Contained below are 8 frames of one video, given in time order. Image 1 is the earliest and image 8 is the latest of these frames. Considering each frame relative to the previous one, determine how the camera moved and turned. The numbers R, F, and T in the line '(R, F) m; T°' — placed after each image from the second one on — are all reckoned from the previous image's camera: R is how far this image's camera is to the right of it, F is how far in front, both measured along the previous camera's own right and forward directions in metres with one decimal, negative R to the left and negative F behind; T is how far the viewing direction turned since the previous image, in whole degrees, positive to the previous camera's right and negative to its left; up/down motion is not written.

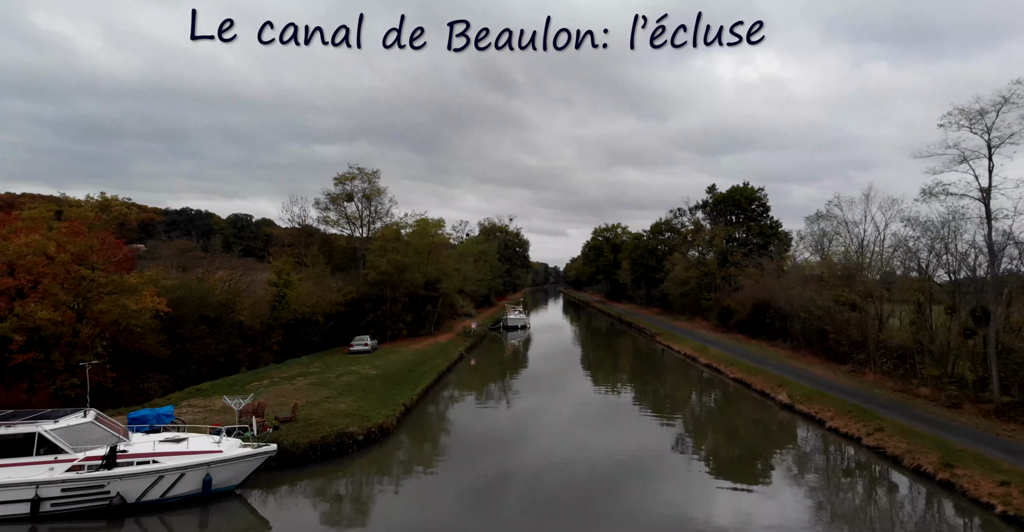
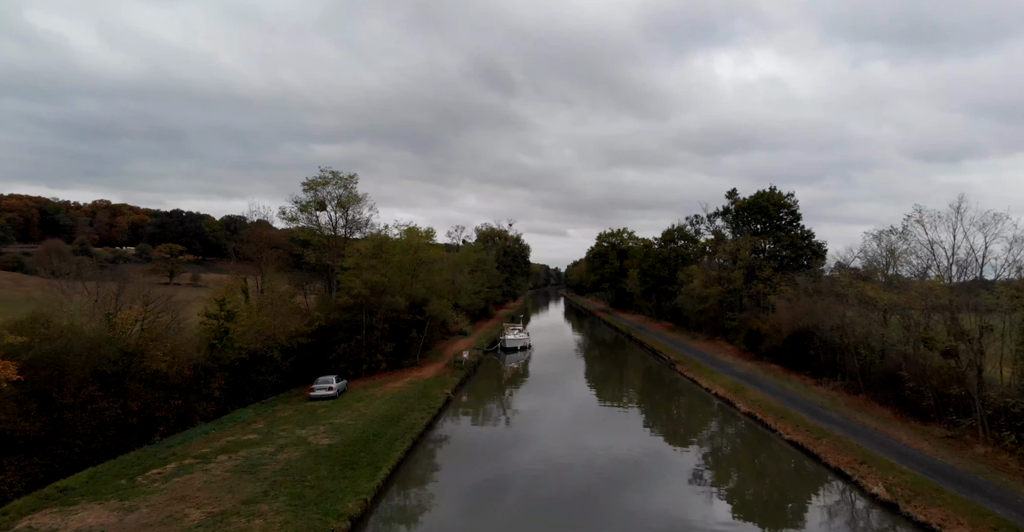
(+0.1, +5.3) m; 0°
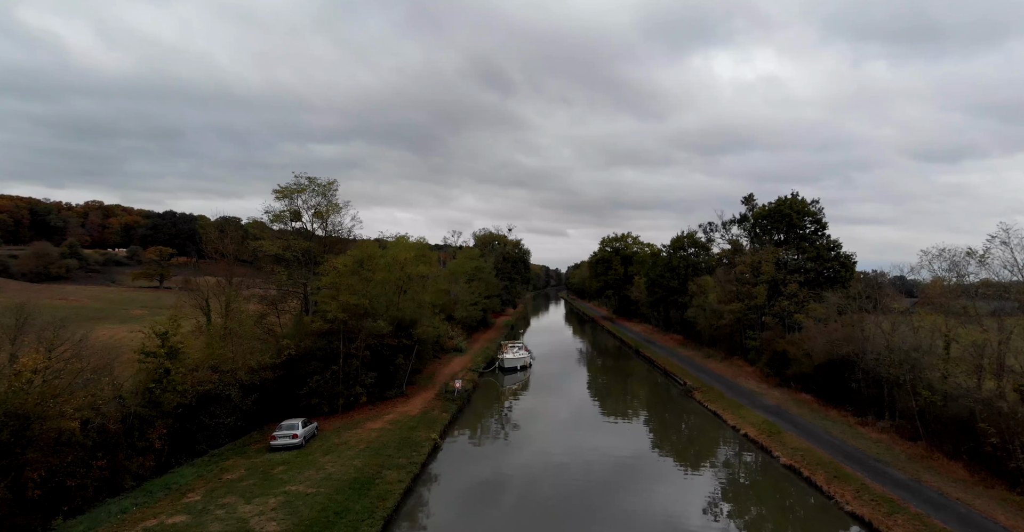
(+0.1, +3.7) m; 0°
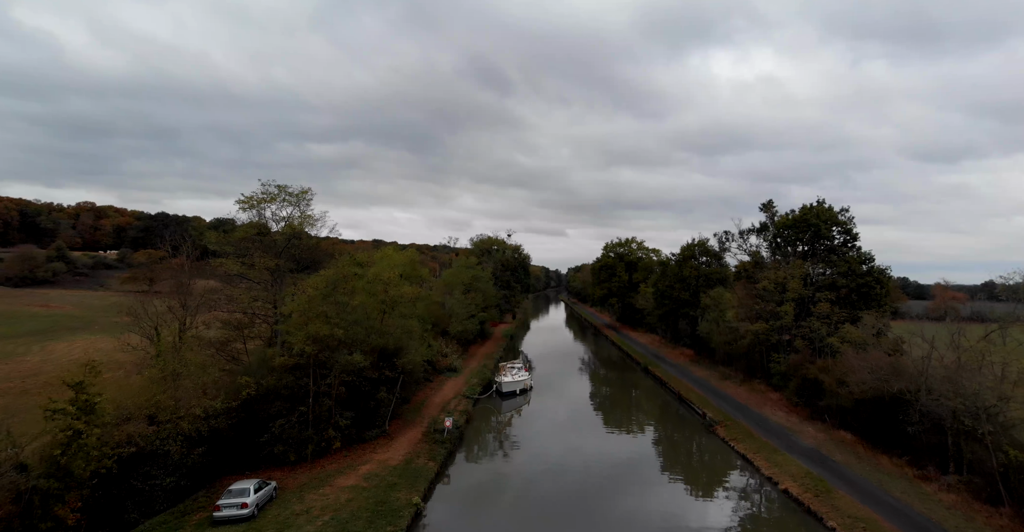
(0.0, +3.7) m; 0°
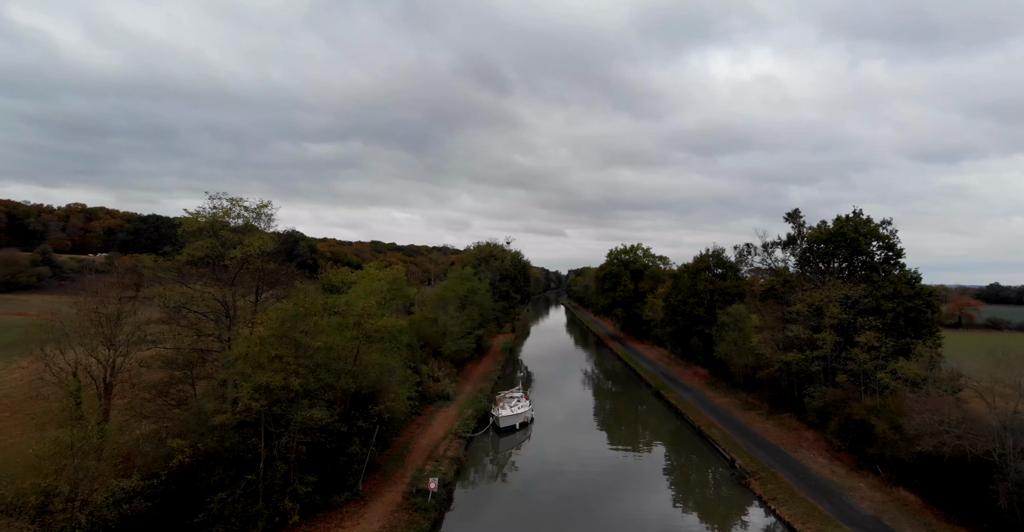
(0.0, +4.2) m; 0°
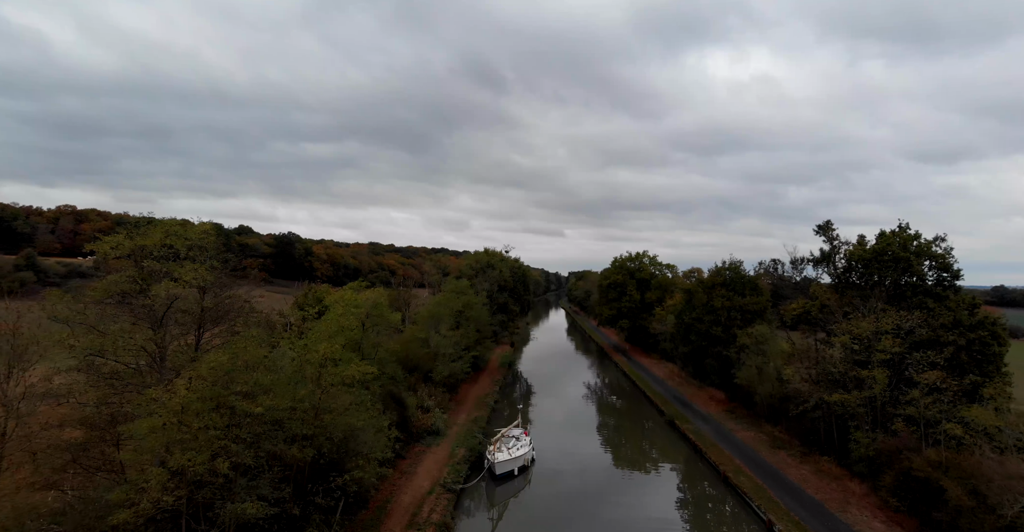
(0.0, +4.2) m; 0°
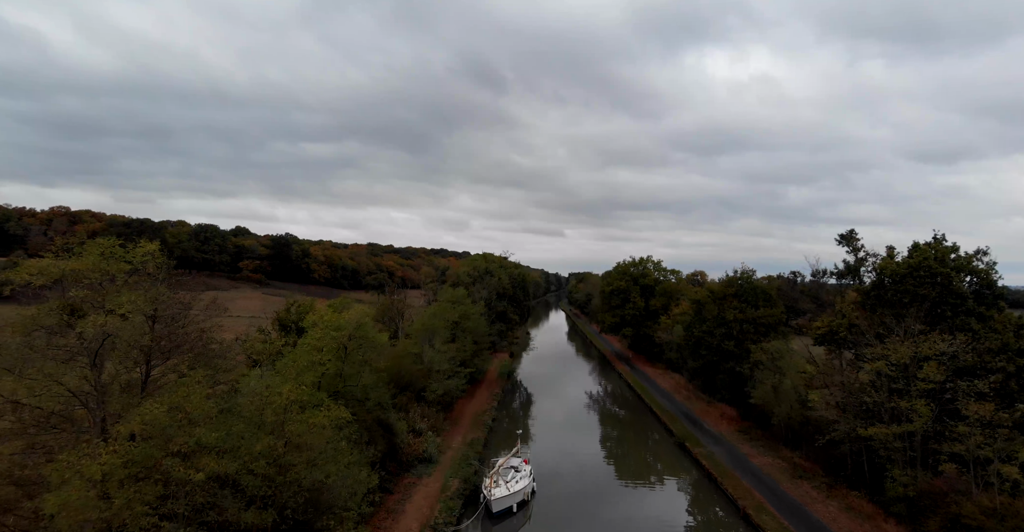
(+0.1, +2.6) m; 0°
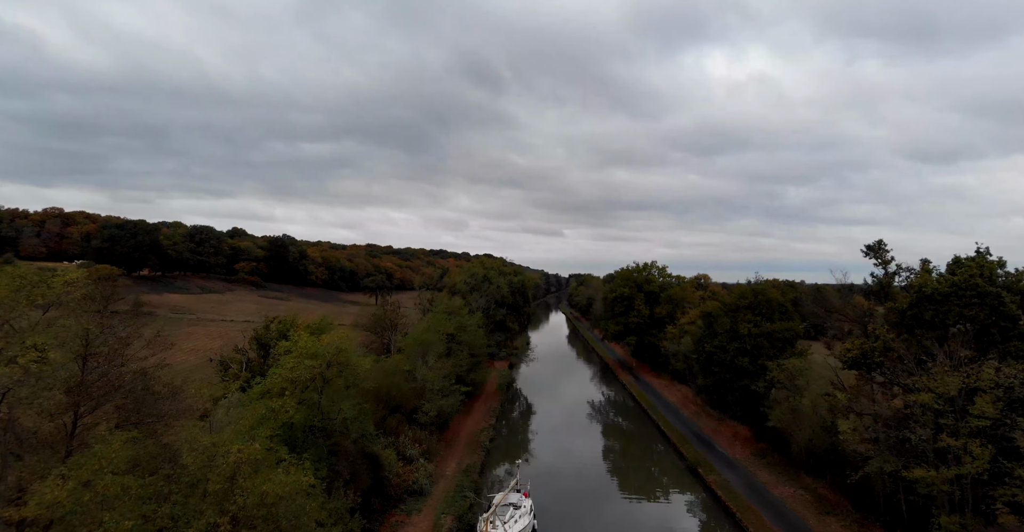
(0.0, +2.6) m; 0°
